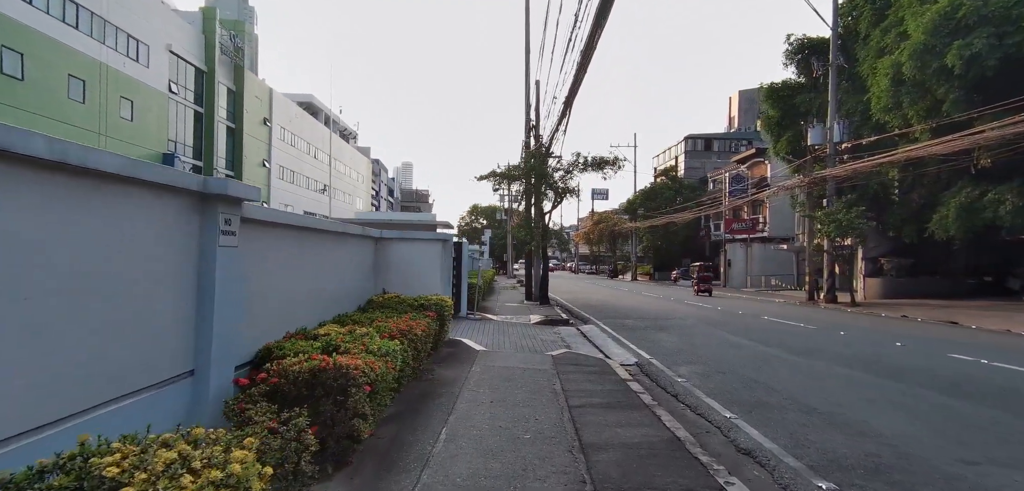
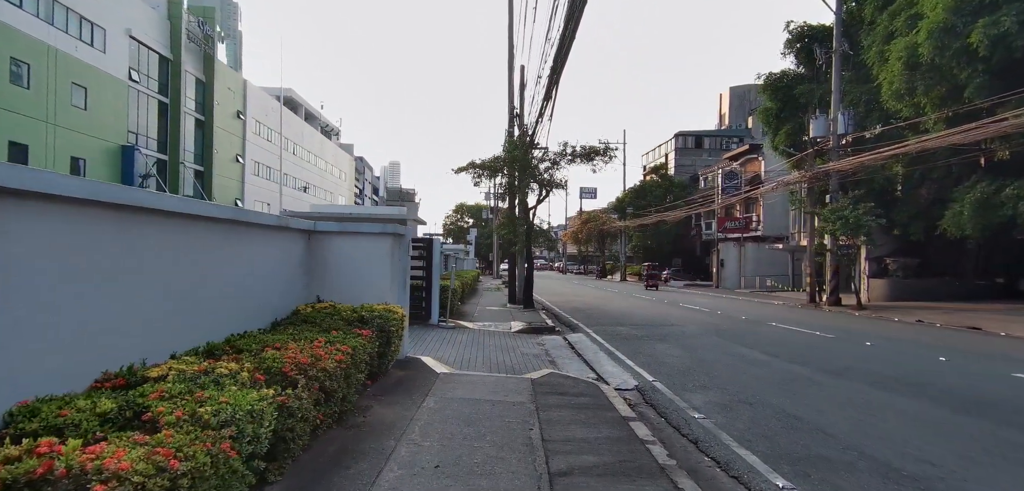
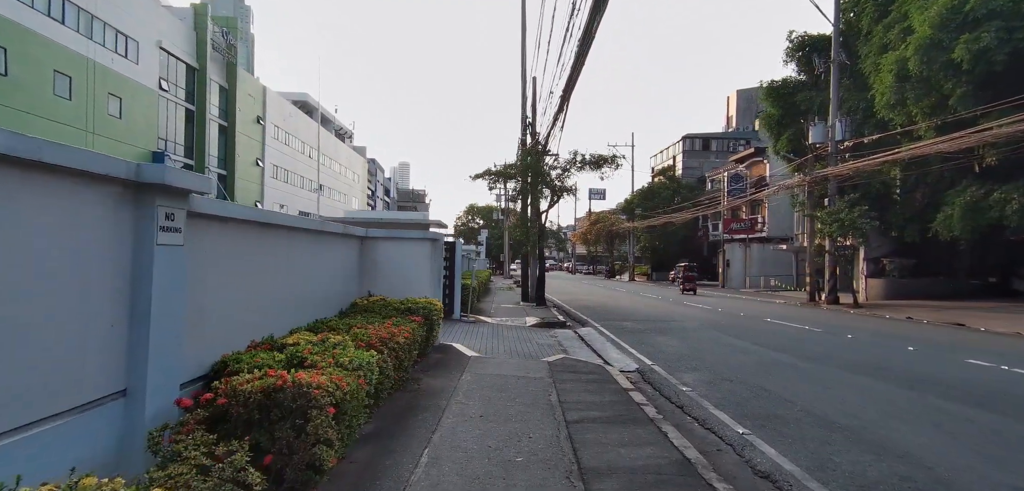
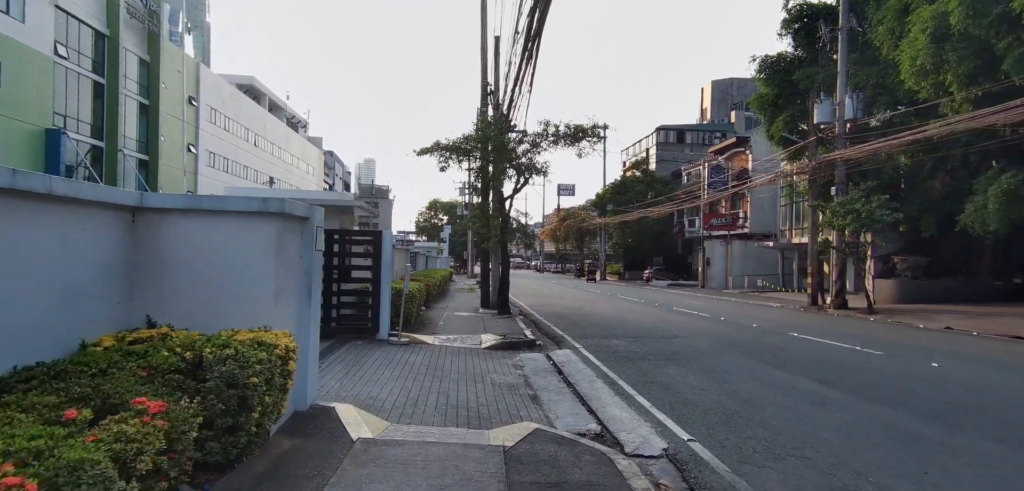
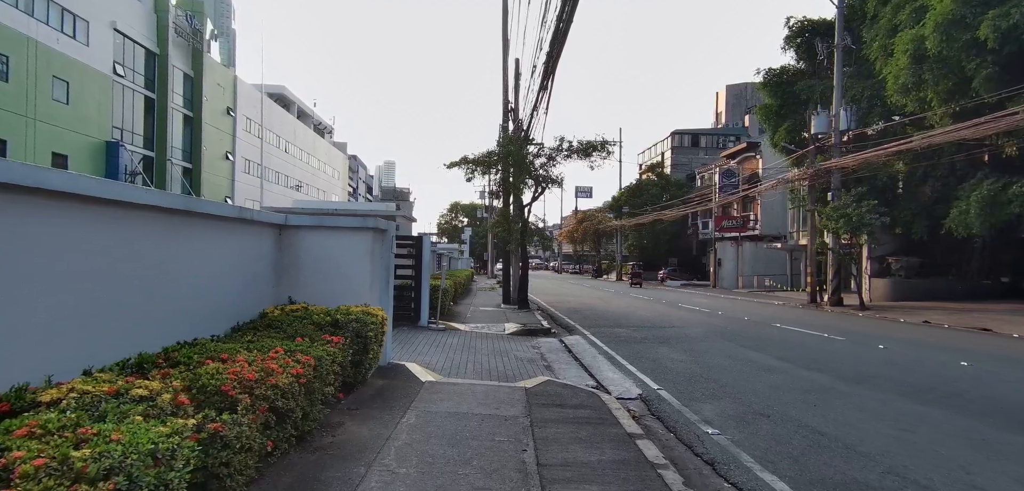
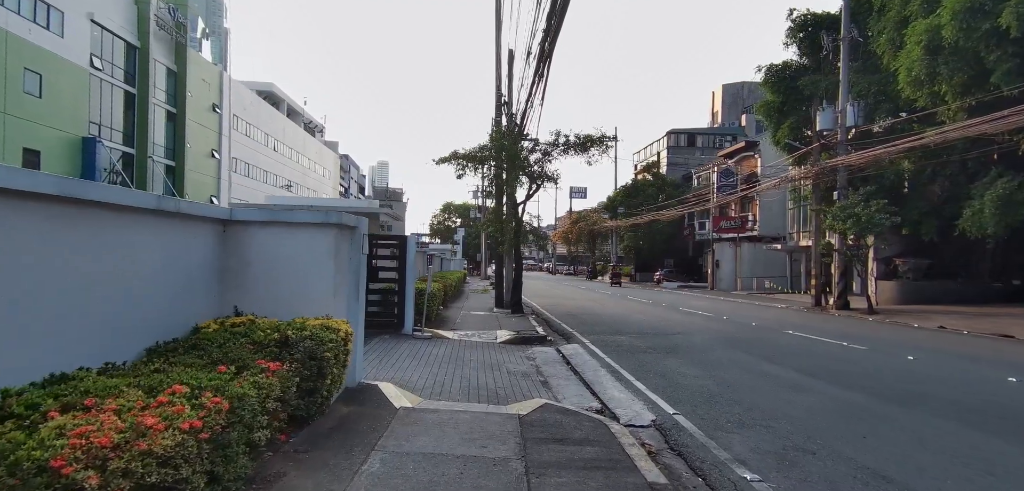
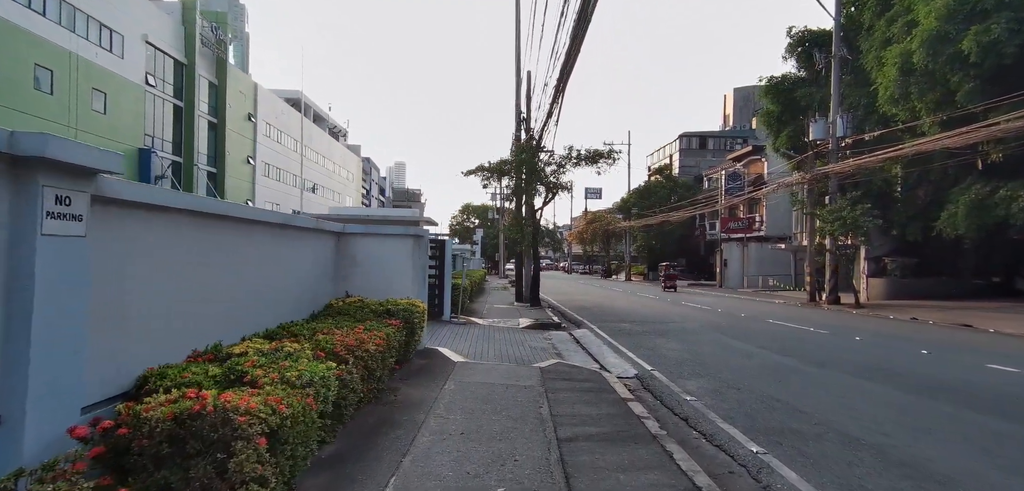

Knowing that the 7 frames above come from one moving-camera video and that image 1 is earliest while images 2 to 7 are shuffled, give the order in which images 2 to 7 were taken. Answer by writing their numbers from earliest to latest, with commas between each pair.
3, 7, 2, 5, 6, 4
